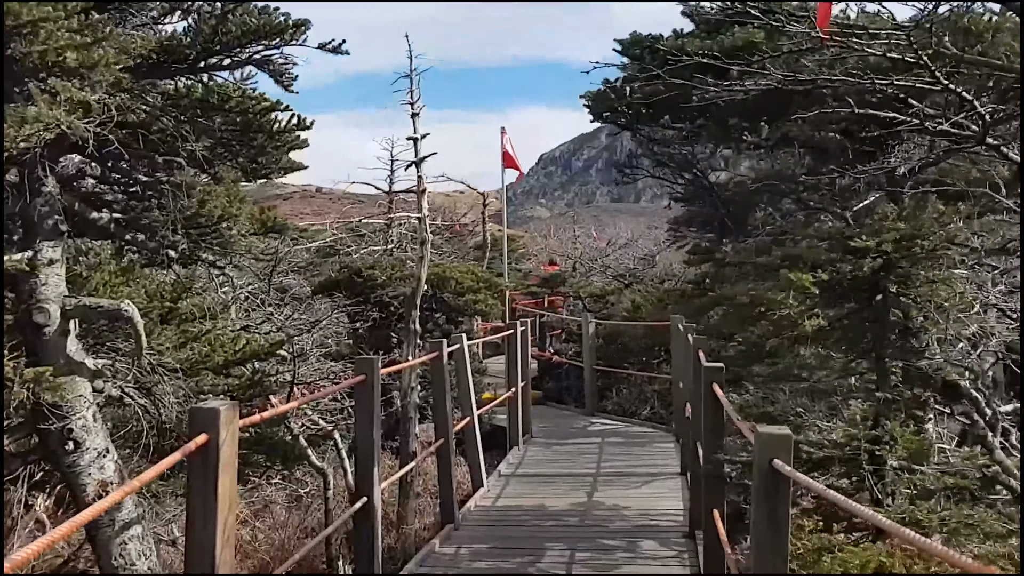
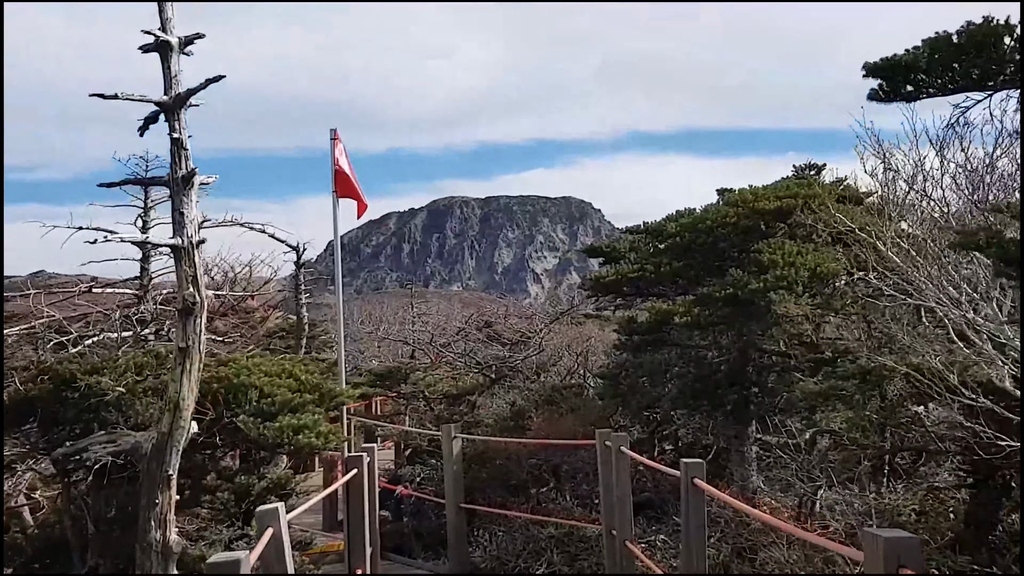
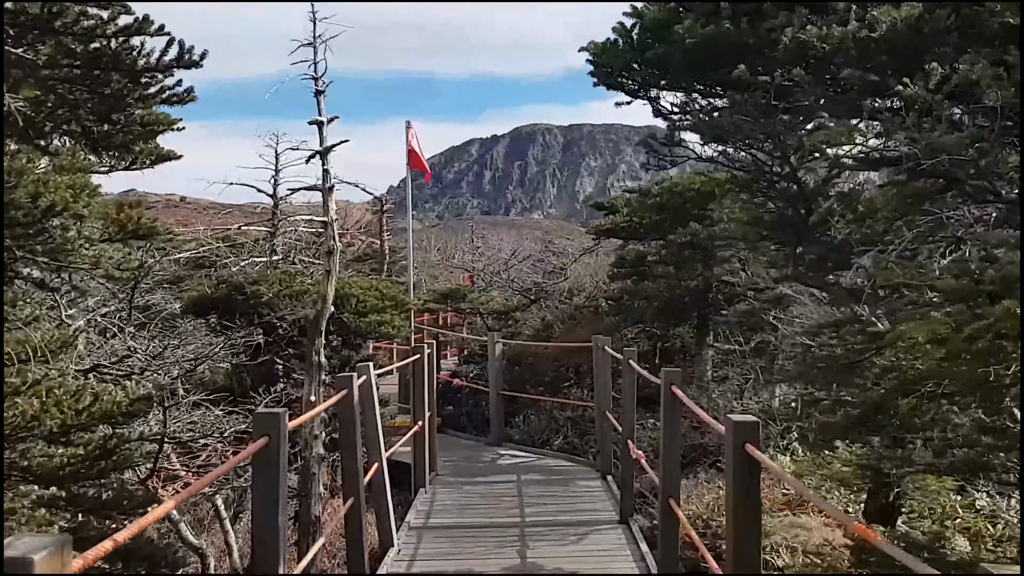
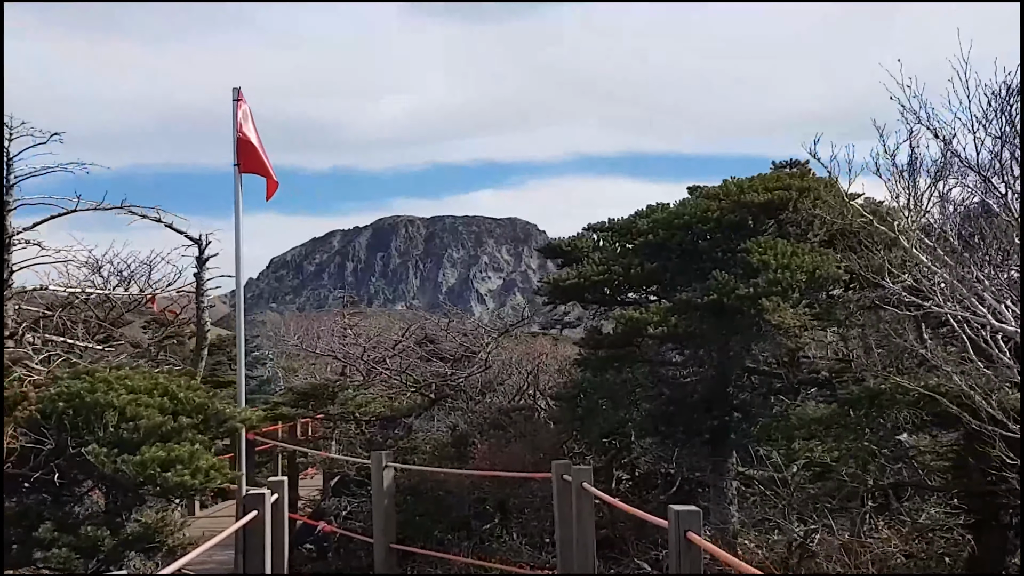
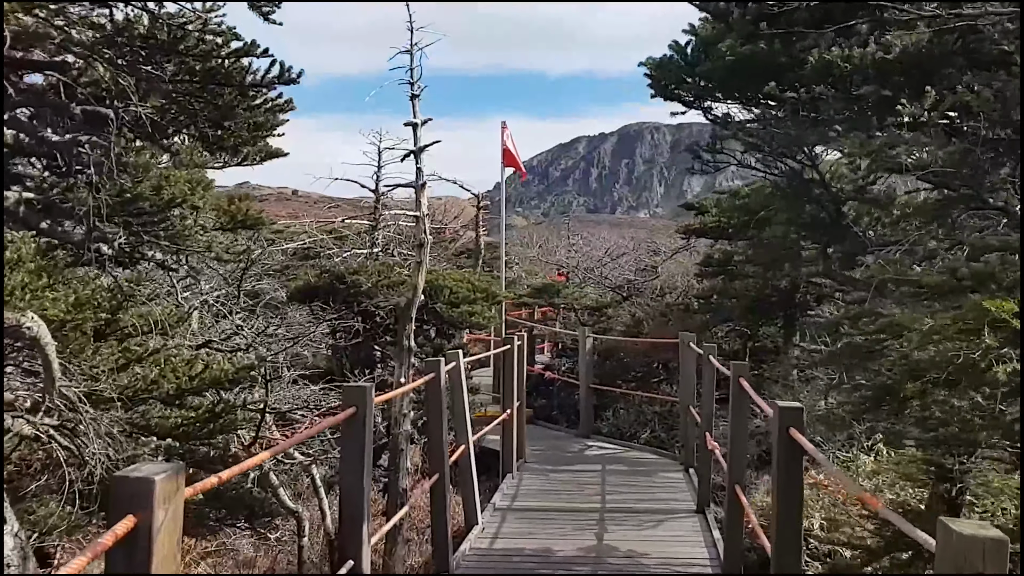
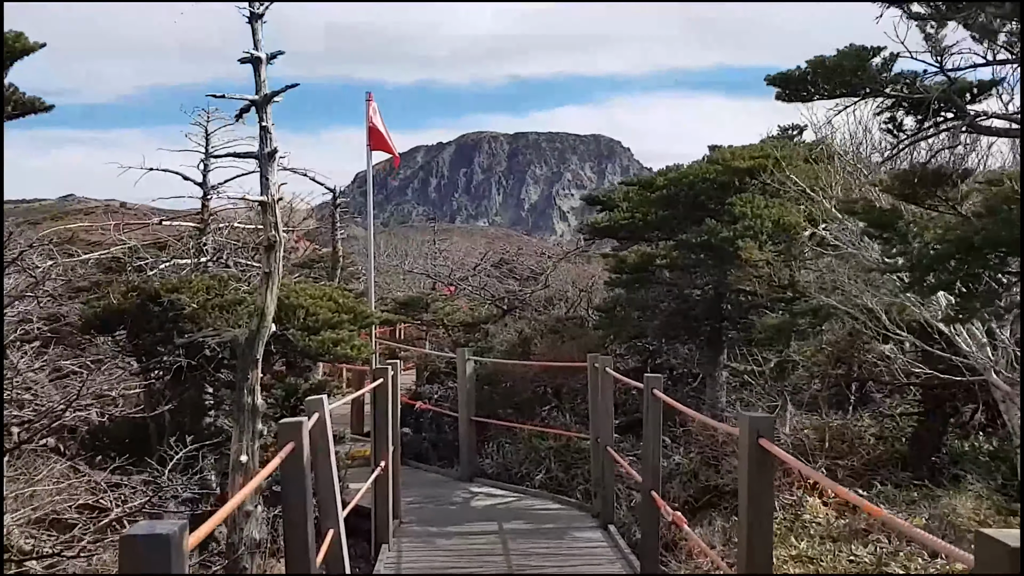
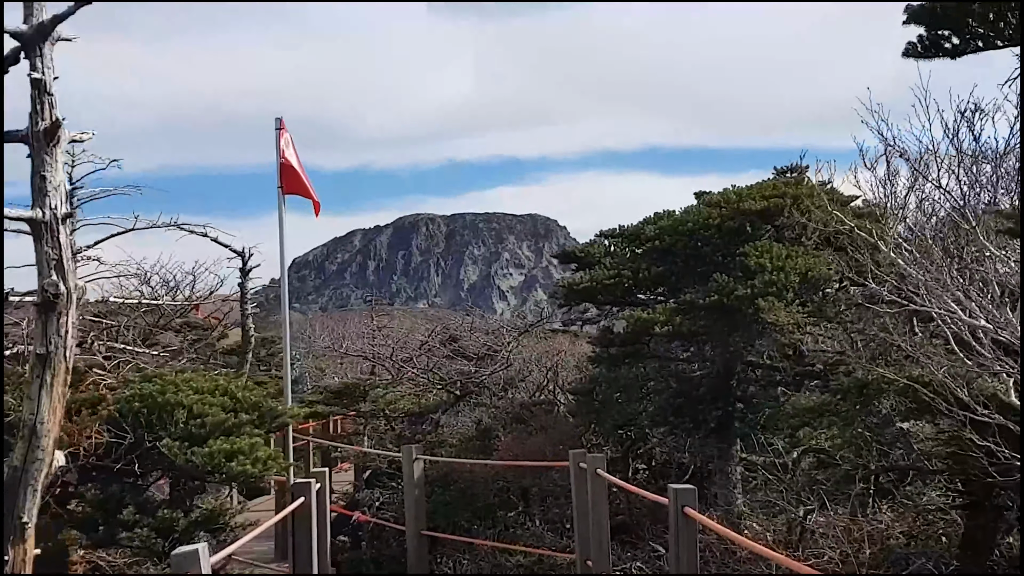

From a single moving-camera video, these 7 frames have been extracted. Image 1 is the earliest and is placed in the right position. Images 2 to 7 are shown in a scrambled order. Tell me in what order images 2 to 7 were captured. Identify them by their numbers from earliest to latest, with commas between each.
5, 3, 6, 2, 7, 4
